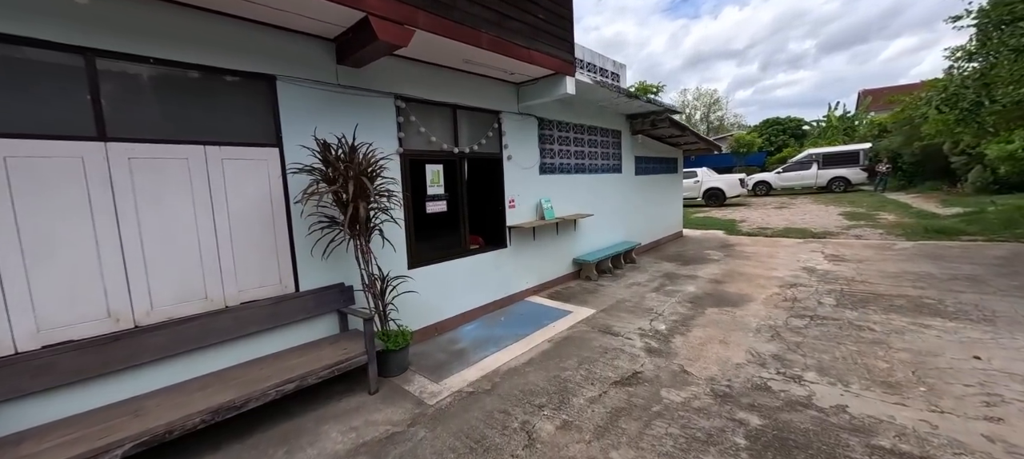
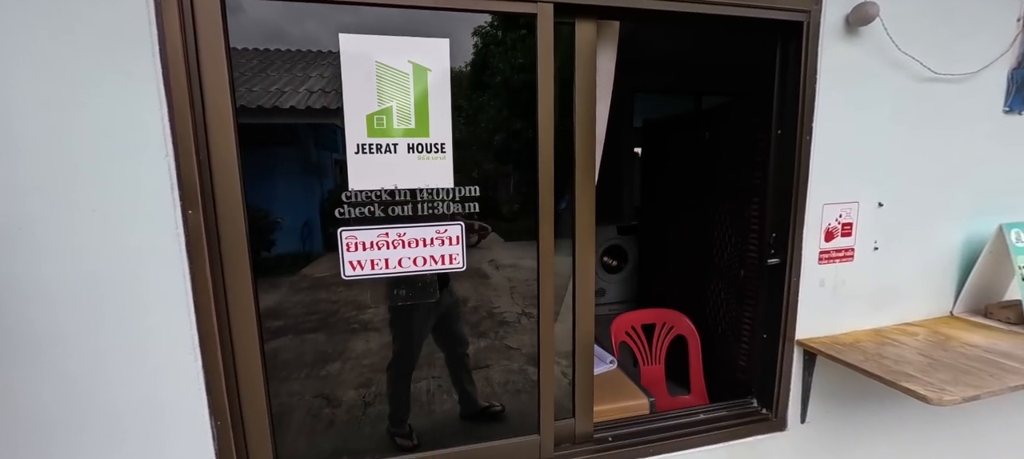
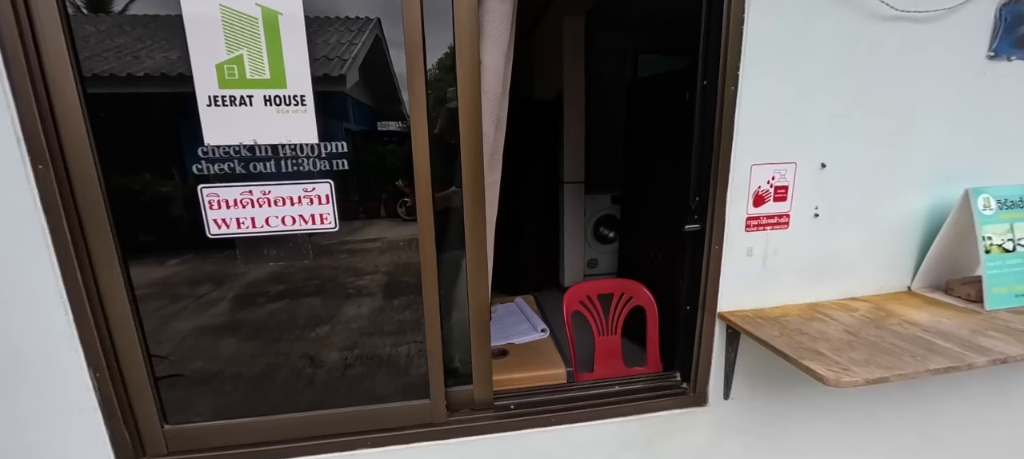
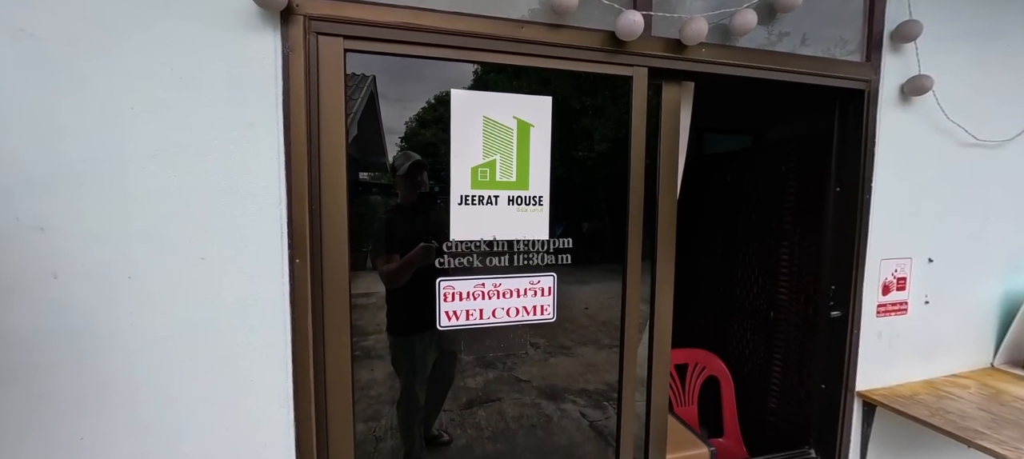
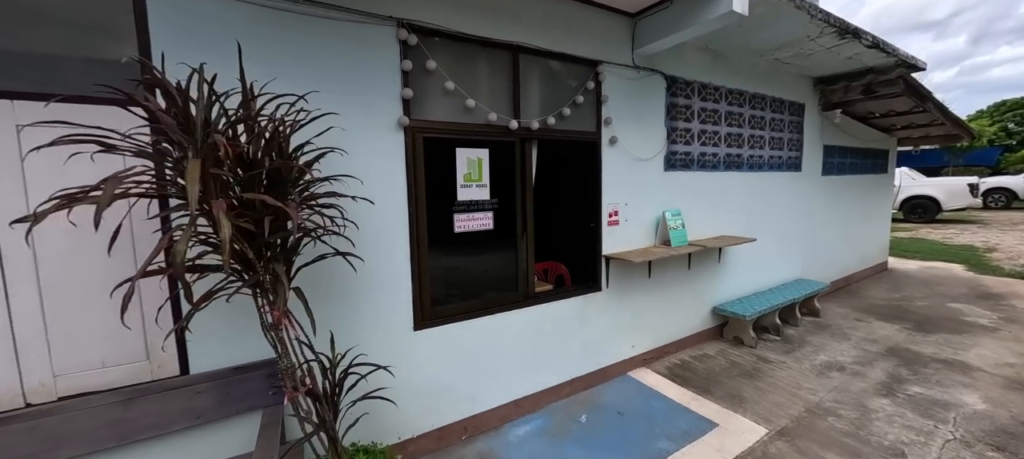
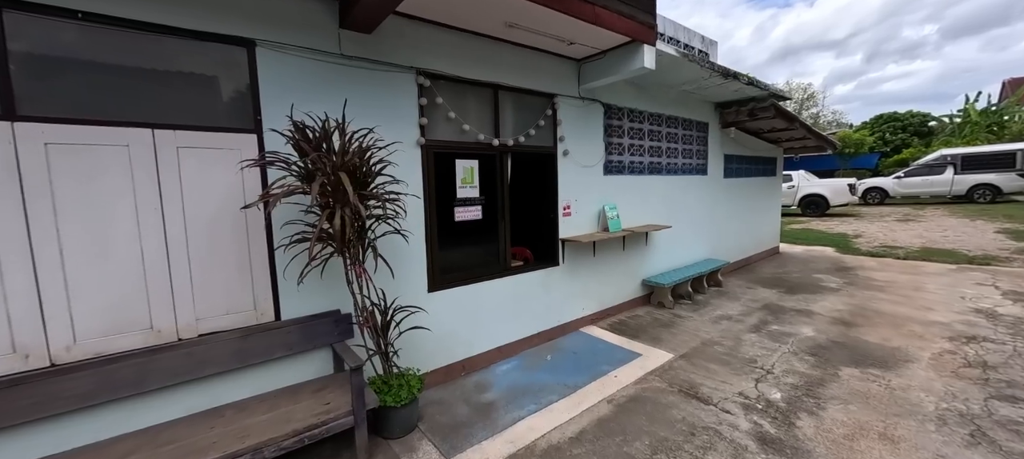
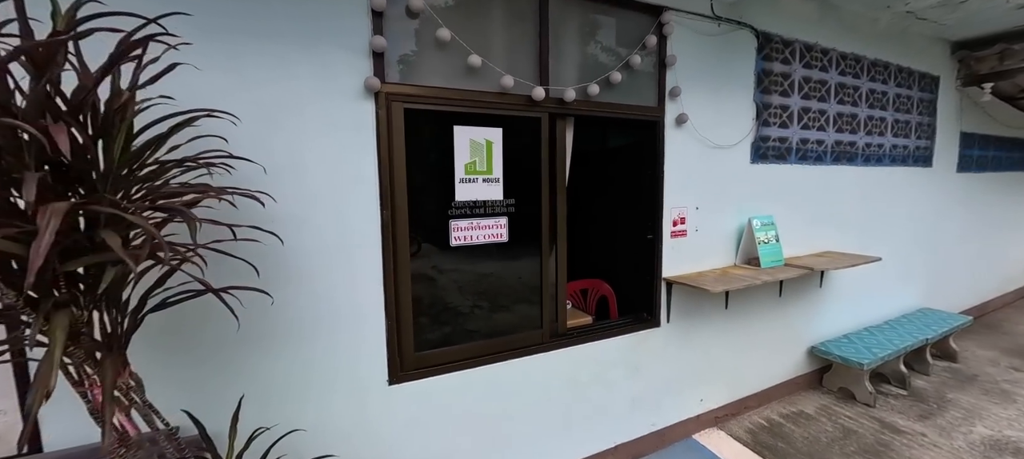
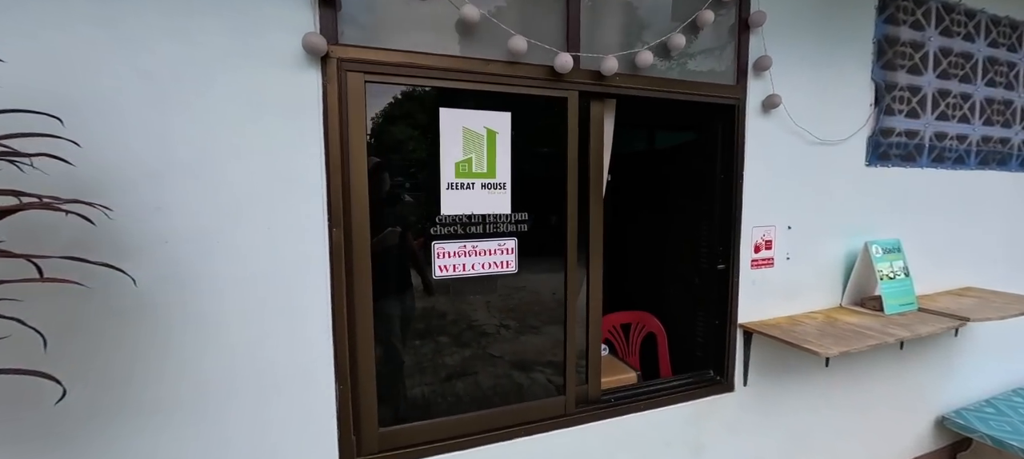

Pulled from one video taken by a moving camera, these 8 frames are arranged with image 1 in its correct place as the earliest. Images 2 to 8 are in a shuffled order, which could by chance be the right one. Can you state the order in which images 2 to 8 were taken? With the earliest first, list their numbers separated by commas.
6, 5, 7, 8, 4, 2, 3
